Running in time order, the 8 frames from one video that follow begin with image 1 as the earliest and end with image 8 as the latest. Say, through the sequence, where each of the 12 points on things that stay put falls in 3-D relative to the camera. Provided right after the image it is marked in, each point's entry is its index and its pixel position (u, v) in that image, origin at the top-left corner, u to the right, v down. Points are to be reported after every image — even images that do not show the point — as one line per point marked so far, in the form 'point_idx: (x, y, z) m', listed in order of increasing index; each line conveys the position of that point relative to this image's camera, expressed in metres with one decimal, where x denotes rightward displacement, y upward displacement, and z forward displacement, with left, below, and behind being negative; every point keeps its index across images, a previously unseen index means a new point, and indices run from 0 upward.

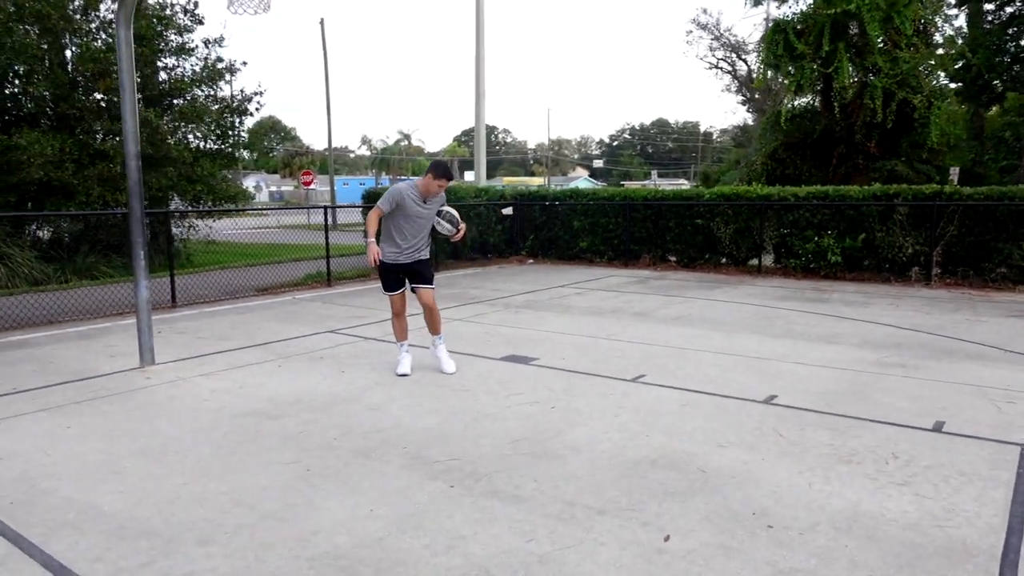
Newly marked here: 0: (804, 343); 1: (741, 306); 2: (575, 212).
0: (+3.0, -0.6, +7.3) m
1: (+3.1, -0.2, +9.8) m
2: (+1.4, +1.7, +15.8) m
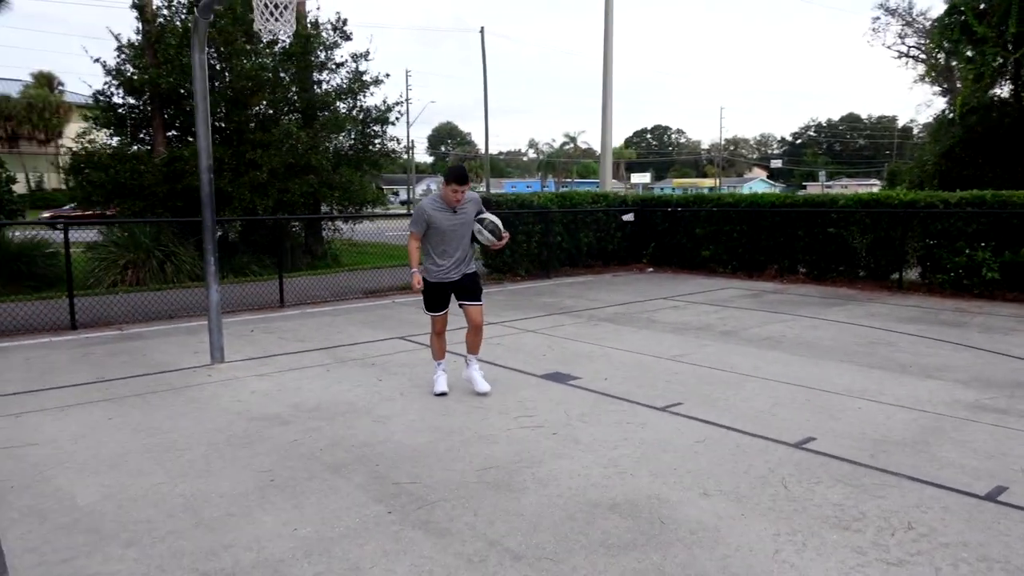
0: (+3.4, -0.8, +6.4) m
1: (+4.2, -0.5, +8.8) m
2: (+3.9, +1.5, +15.0) m
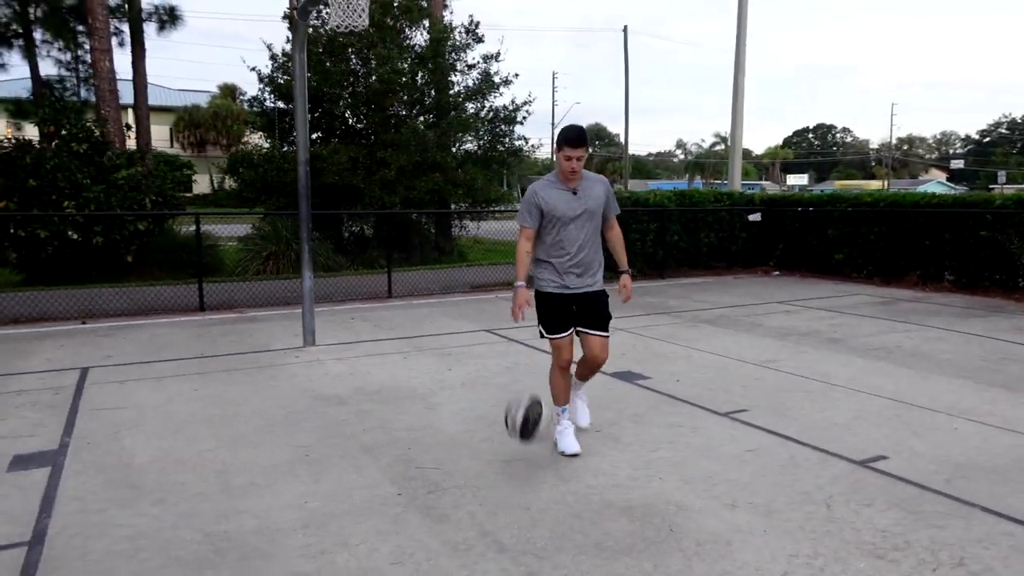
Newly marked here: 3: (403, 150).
0: (+3.9, -0.8, +5.5) m
1: (+5.1, -0.6, +7.7) m
2: (+6.2, +1.3, +13.9) m
3: (-2.7, +3.4, +17.7) m
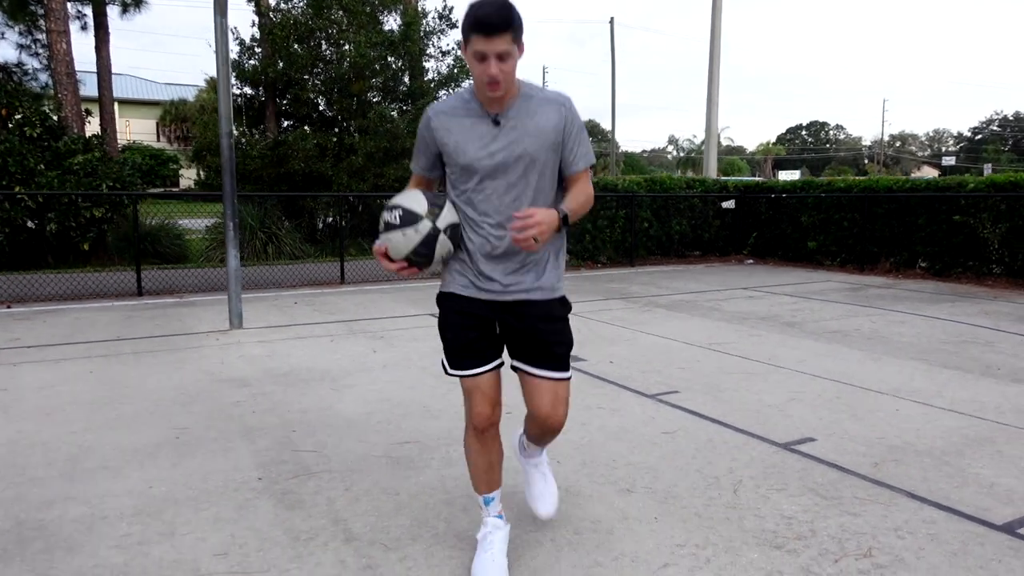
0: (+3.3, -0.7, +5.2) m
1: (+4.5, -0.4, +7.4) m
2: (+5.5, +1.6, +13.5) m
3: (-3.4, +3.6, +17.3) m
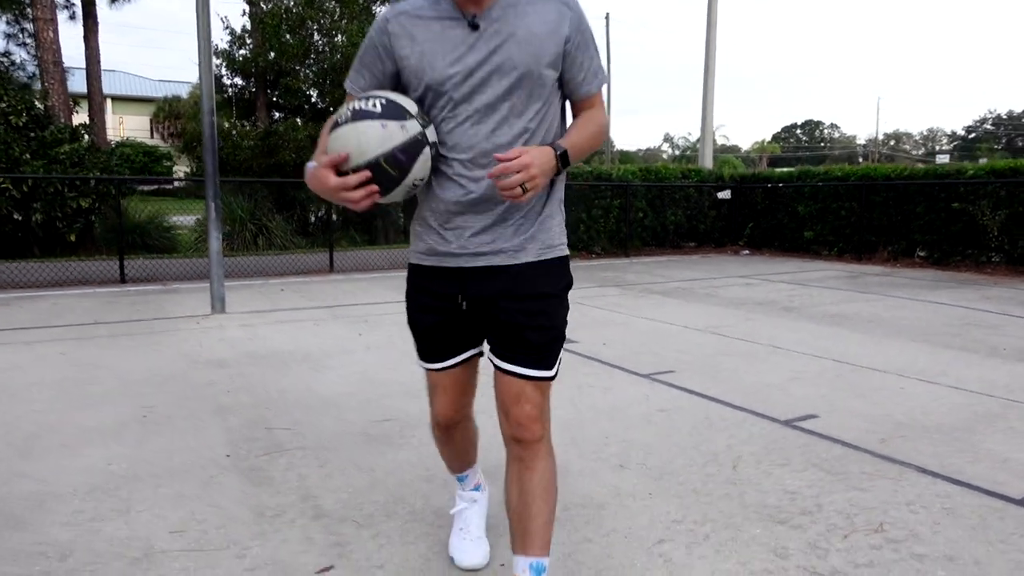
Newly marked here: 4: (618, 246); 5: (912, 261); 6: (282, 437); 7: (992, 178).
0: (+3.2, -0.5, +5.0) m
1: (+4.4, -0.2, +7.2) m
2: (+5.4, +1.7, +13.3) m
3: (-3.5, +3.8, +17.0) m
4: (+2.0, +0.8, +13.4) m
5: (+6.5, +0.4, +11.7) m
6: (-1.1, -0.7, +3.4) m
7: (+7.0, +1.6, +10.5) m
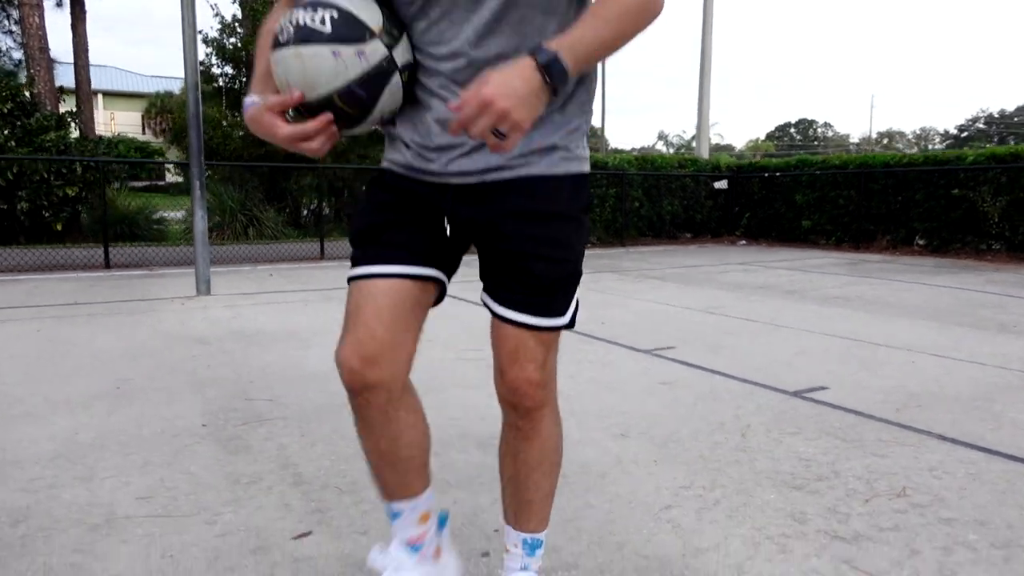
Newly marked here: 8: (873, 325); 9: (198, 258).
0: (+3.2, -0.3, +4.8) m
1: (+4.4, 0.0, +7.0) m
2: (+5.3, +1.9, +13.2) m
3: (-3.7, +4.0, +16.8) m
4: (+1.9, +1.0, +13.2) m
5: (+6.4, +0.6, +11.6) m
6: (-1.1, -0.5, +3.2) m
7: (+7.0, +1.8, +10.4) m
8: (+2.6, -0.3, +5.2) m
9: (-2.9, +0.3, +6.7) m
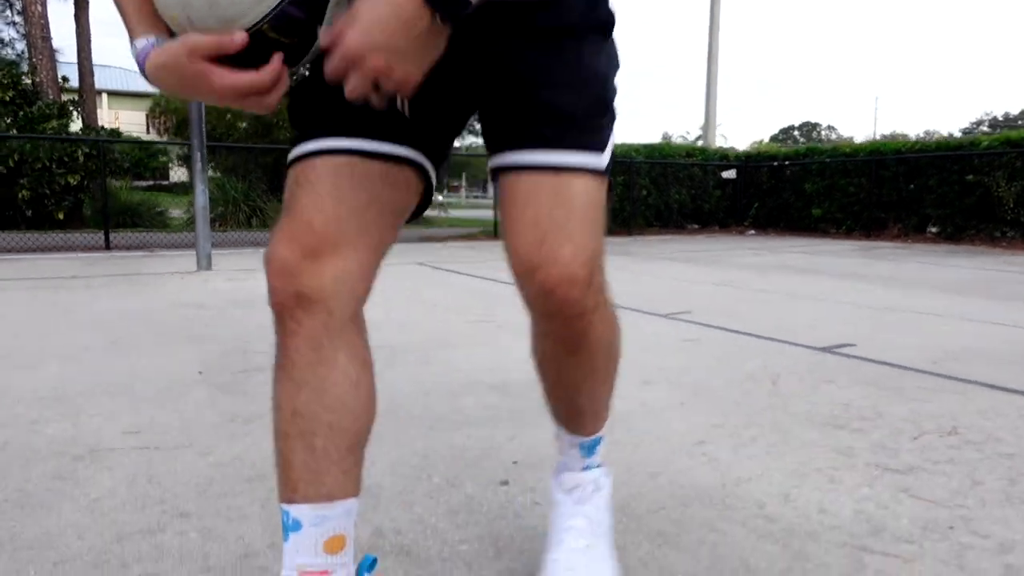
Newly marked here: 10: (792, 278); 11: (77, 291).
0: (+3.3, -0.1, +4.6) m
1: (+4.5, +0.2, +6.9) m
2: (+5.4, +2.1, +13.0) m
3: (-3.5, +4.2, +16.7) m
4: (+2.0, +1.1, +13.1) m
5: (+6.5, +0.8, +11.4) m
6: (-1.0, -0.3, +3.0) m
7: (+7.0, +2.0, +10.2) m
8: (+2.7, -0.1, +5.1) m
9: (-2.9, +0.5, +6.5) m
10: (+2.5, +0.1, +6.4) m
11: (-3.1, 0.0, +5.2) m
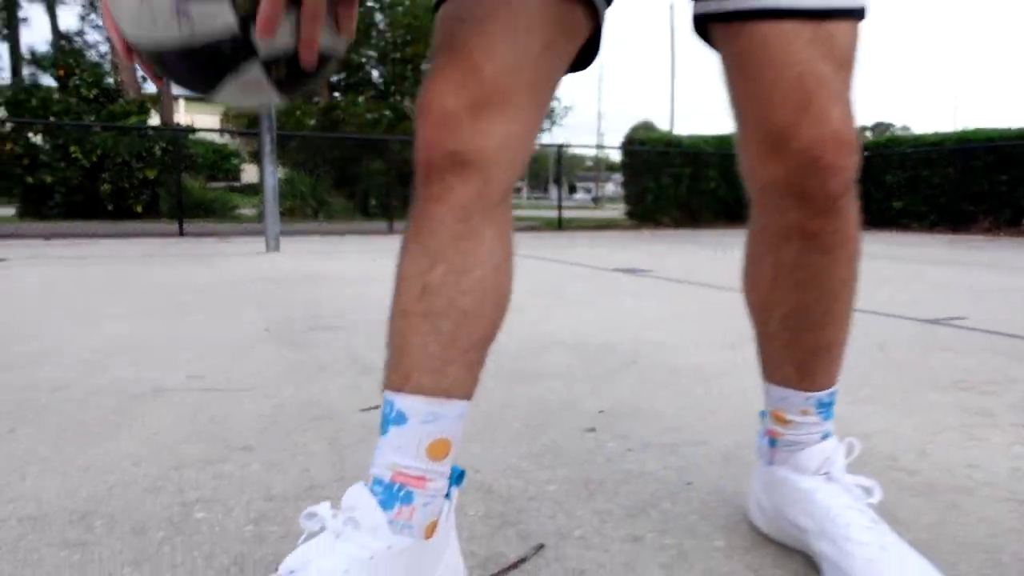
0: (+3.7, 0.0, +4.2) m
1: (+5.1, +0.3, +6.3) m
2: (+6.5, +2.2, +12.4) m
3: (-2.0, +4.3, +16.8) m
4: (+3.1, +1.2, +12.7) m
5: (+7.5, +0.8, +10.6) m
6: (-0.7, -0.1, +2.9) m
7: (+7.9, +2.0, +9.4) m
8: (+3.2, +0.1, +4.7) m
9: (-2.3, +0.7, +6.6) m
10: (+3.0, +0.2, +6.0) m
11: (-2.6, +0.1, +5.2) m
